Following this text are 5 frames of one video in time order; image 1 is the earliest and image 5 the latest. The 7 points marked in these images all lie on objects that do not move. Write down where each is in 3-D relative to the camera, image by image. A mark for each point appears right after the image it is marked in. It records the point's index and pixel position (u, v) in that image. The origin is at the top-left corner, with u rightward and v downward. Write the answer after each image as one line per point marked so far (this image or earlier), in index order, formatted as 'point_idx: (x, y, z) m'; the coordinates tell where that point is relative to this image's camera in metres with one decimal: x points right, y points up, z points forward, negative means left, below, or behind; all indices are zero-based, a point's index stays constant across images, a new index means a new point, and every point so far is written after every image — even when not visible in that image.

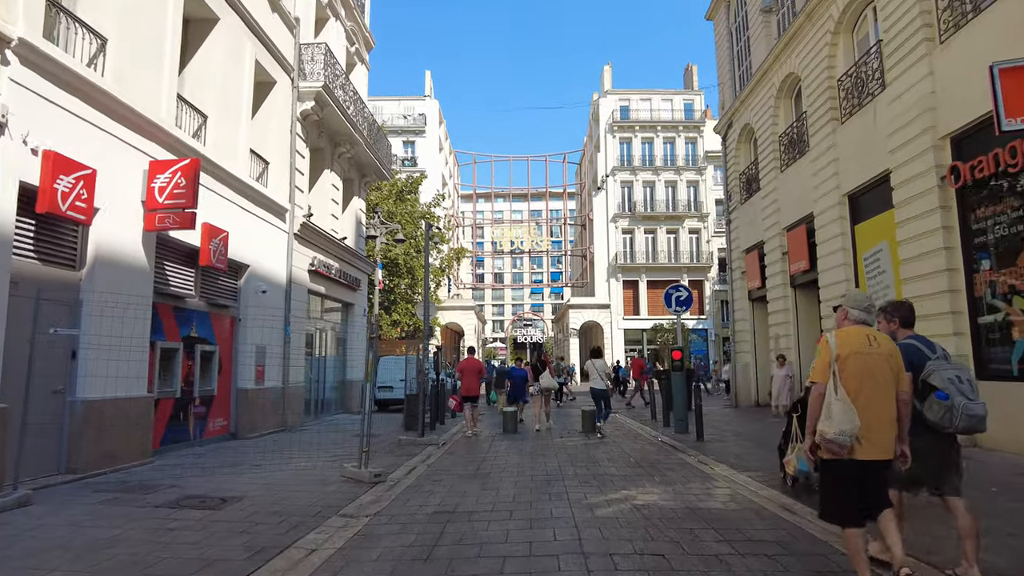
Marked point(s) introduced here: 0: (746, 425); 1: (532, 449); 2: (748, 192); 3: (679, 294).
0: (+5.4, -3.2, +15.5) m
1: (+0.3, -2.6, +10.7) m
2: (+7.1, +2.9, +19.9) m
3: (+3.6, -0.2, +14.3) m
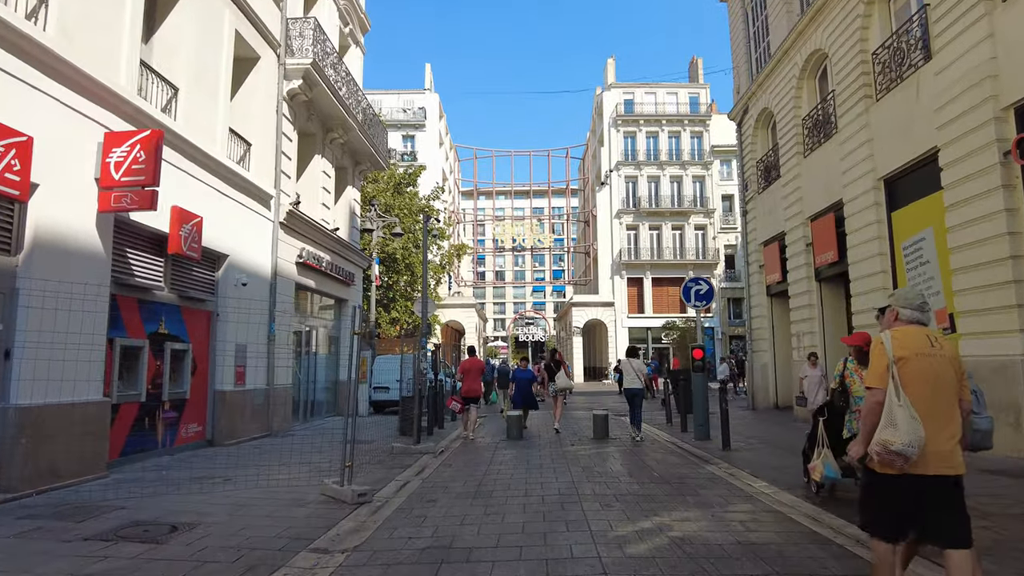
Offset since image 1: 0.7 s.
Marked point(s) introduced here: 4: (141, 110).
0: (+5.5, -3.1, +14.3) m
1: (+0.4, -2.5, +9.5) m
2: (+7.2, +3.0, +18.7) m
3: (+3.7, 0.0, +13.1) m
4: (-5.1, +2.4, +9.0) m
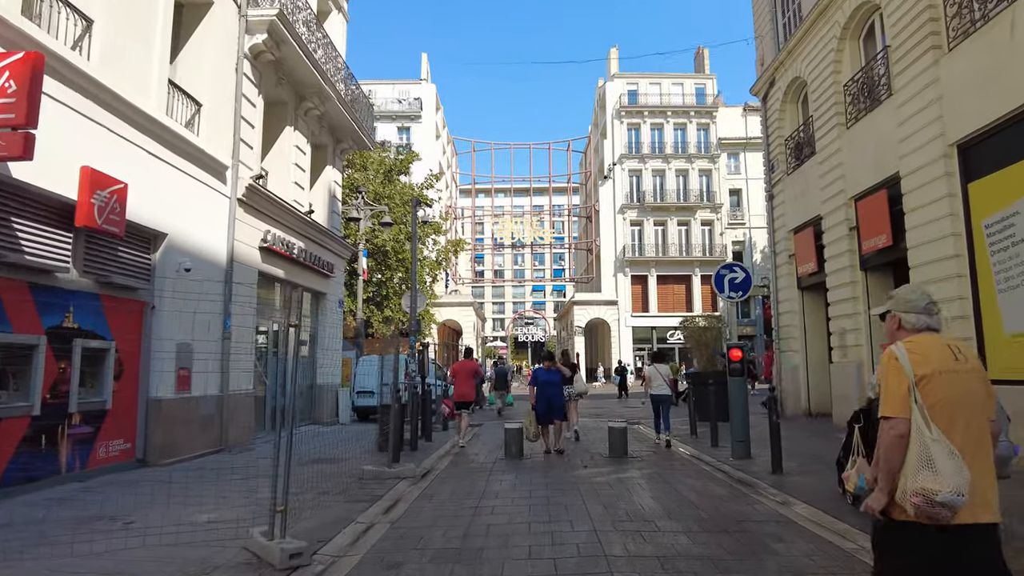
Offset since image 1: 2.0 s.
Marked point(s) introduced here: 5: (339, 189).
0: (+5.5, -2.9, +12.2) m
1: (+0.4, -2.3, +7.4) m
2: (+7.2, +3.2, +16.6) m
3: (+3.7, +0.2, +11.0) m
4: (-5.1, +2.6, +6.9) m
5: (-4.8, +2.7, +18.3) m
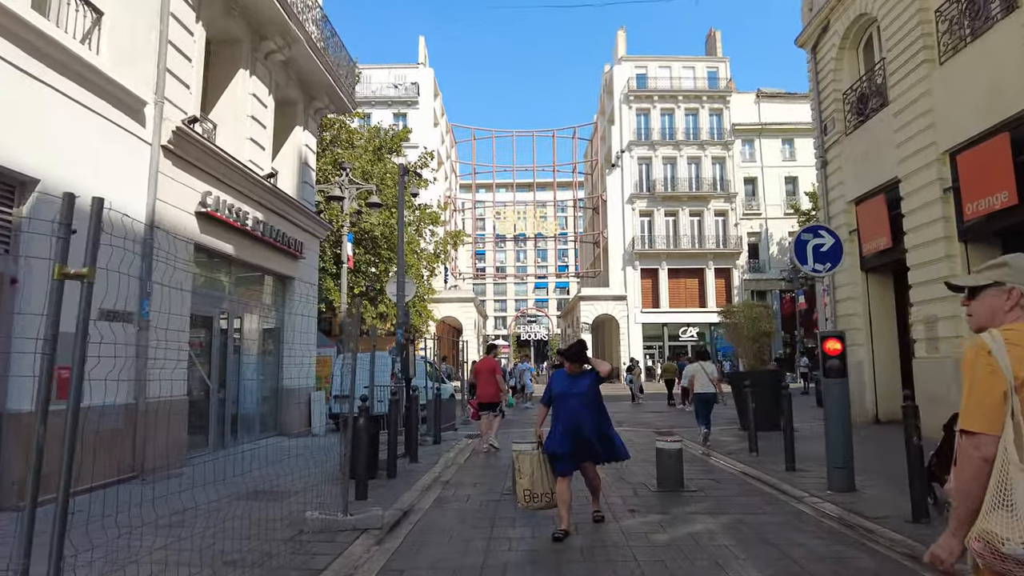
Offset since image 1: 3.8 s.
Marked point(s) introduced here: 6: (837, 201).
0: (+5.6, -2.5, +9.4) m
1: (+0.5, -1.9, +4.6) m
2: (+7.3, +3.6, +13.8) m
3: (+3.8, +0.6, +8.2) m
4: (-5.0, +3.0, +4.1) m
5: (-4.7, +3.1, +15.5) m
6: (+7.3, +2.0, +14.8) m
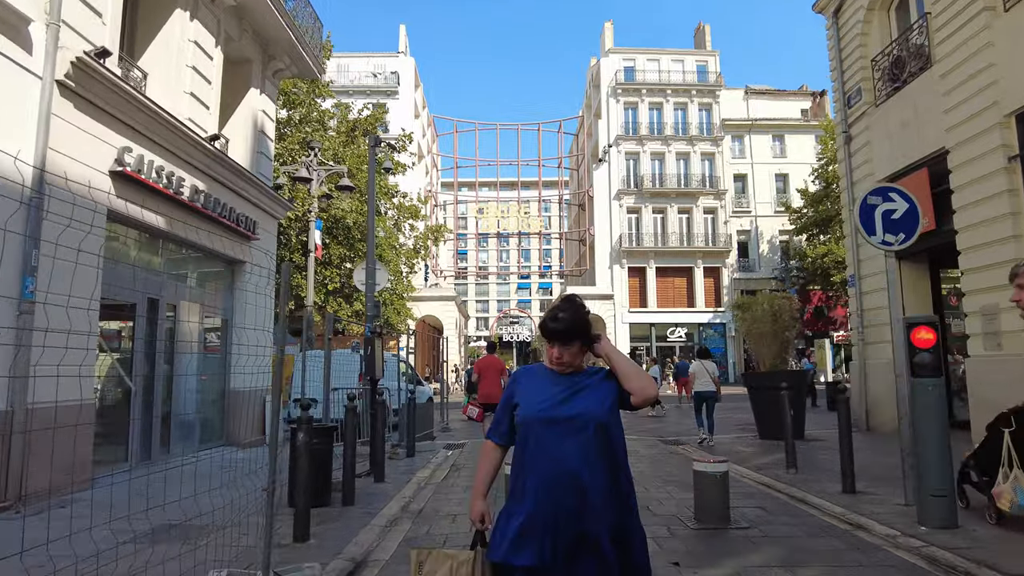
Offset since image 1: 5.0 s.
0: (+5.5, -2.3, +7.7) m
1: (+0.5, -1.7, +2.8) m
2: (+7.1, +3.8, +12.2) m
3: (+3.8, +0.8, +6.5) m
4: (-4.9, +3.3, +2.1) m
5: (-4.9, +3.3, +13.5) m
6: (+7.1, +2.2, +13.2) m
